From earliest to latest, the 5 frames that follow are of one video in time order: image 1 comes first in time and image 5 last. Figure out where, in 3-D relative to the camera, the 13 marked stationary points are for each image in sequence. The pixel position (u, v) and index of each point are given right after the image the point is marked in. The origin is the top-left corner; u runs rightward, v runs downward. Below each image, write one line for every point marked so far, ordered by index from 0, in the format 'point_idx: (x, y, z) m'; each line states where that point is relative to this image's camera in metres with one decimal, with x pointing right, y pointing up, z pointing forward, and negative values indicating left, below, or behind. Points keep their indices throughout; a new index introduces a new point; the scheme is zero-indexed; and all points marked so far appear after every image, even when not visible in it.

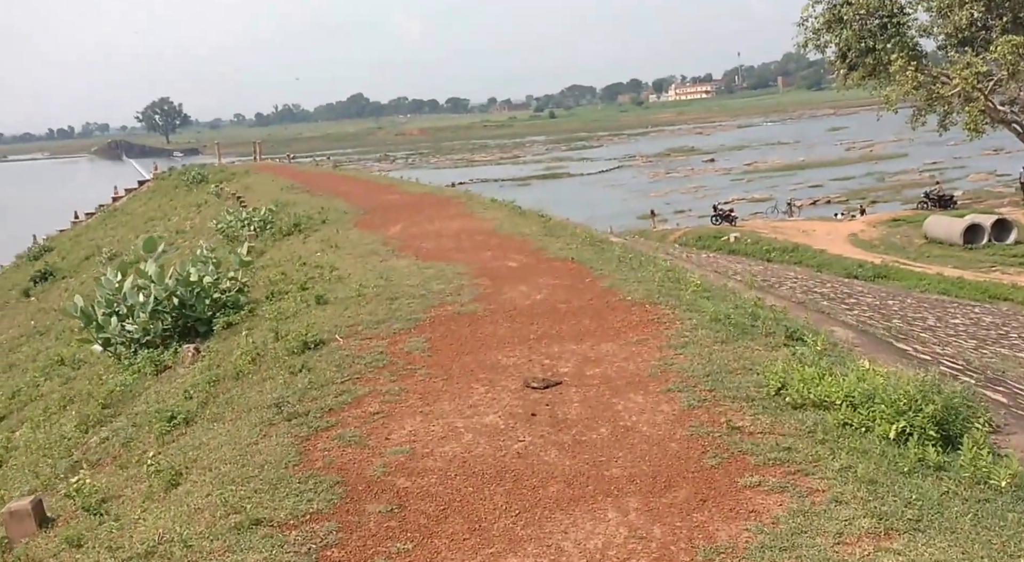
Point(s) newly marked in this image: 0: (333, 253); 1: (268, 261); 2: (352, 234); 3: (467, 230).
0: (-3.1, +0.4, +15.7) m
1: (-4.4, +0.3, +16.8) m
2: (-3.1, +0.9, +18.3) m
3: (-0.9, +1.0, +18.0) m
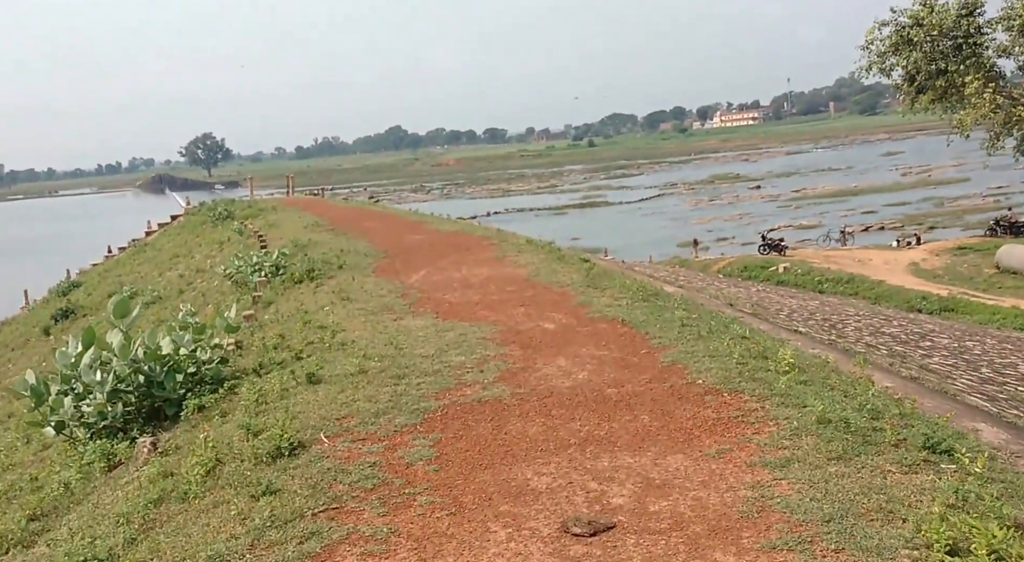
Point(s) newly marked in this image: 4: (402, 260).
0: (-2.5, -0.4, +13.7) m
1: (-3.9, -0.6, +14.9) m
2: (-2.5, 0.0, +16.3) m
3: (-0.3, +0.1, +15.9) m
4: (-2.3, +0.5, +19.8) m
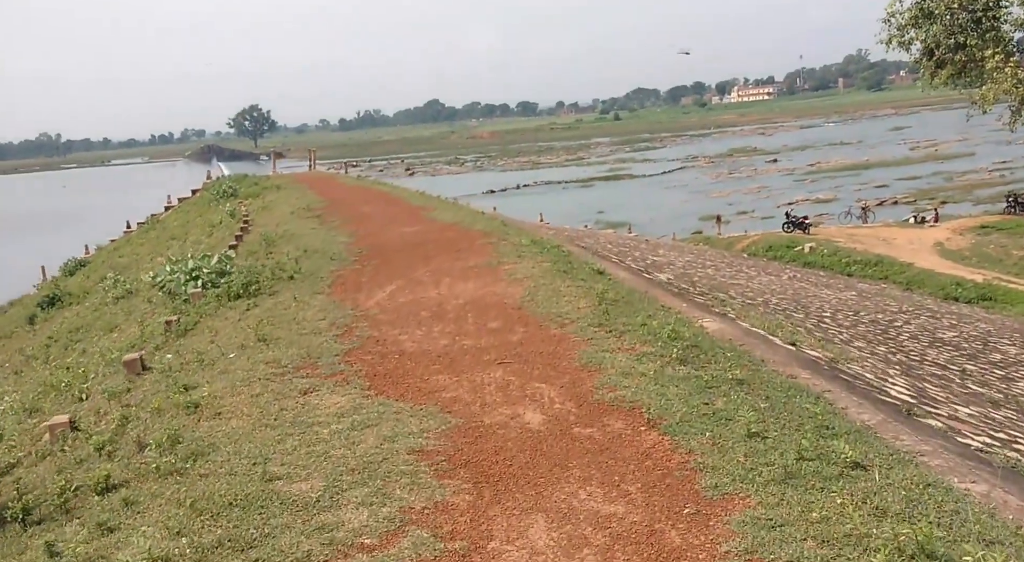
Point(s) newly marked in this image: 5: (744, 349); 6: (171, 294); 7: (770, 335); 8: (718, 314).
0: (-2.7, -0.8, +9.4) m
1: (-4.0, -0.9, +10.6) m
2: (-2.6, -0.4, +12.0) m
3: (-0.4, -0.3, +11.5) m
4: (-2.3, +0.3, +15.5) m
5: (+2.2, -0.7, +8.9) m
6: (-5.6, -0.2, +15.5) m
7: (+2.9, -0.6, +10.4) m
8: (+2.5, -0.4, +11.3) m
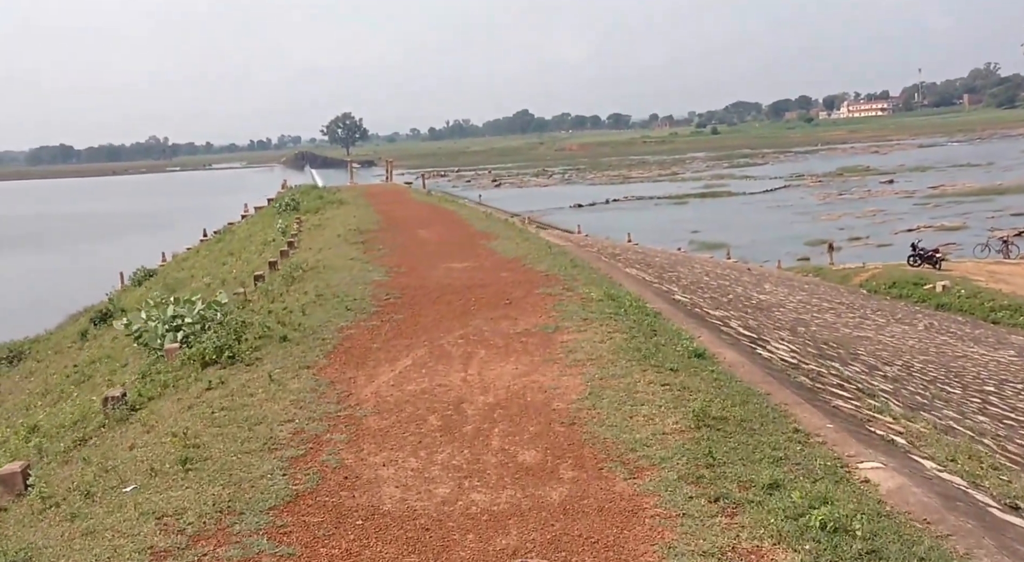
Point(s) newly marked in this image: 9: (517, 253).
0: (-2.5, -1.5, +6.0) m
1: (-3.7, -1.6, +7.3) m
2: (-2.1, -1.1, +8.5) m
3: (+0.1, -1.1, +7.9) m
4: (-1.5, -0.4, +12.0) m
5: (+2.4, -1.5, +5.0) m
6: (-4.8, -0.8, +12.3) m
7: (+3.2, -1.4, +6.5) m
8: (+2.9, -1.3, +7.4) m
9: (+0.1, +0.5, +17.6) m
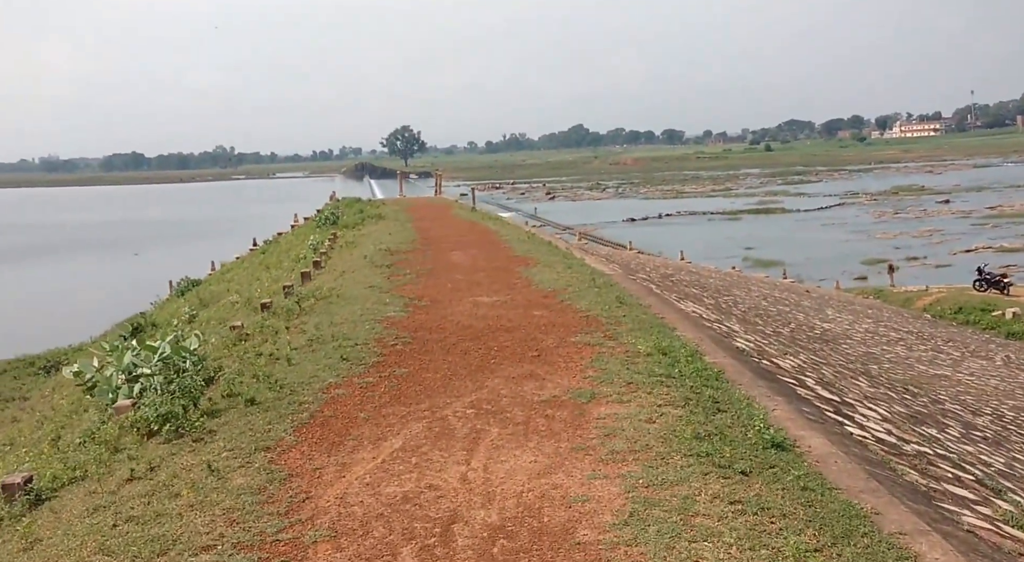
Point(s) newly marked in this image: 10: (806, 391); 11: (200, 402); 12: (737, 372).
0: (-2.5, -1.9, +3.8) m
1: (-3.6, -1.9, +5.2) m
2: (-2.0, -1.5, +6.4) m
3: (+0.1, -1.5, +5.6) m
4: (-1.2, -0.9, +9.8) m
5: (+2.3, -1.9, +2.6) m
6: (-4.5, -1.3, +10.4) m
7: (+3.1, -1.9, +4.1) m
8: (+2.9, -1.8, +5.0) m
9: (+0.7, -0.1, +15.4) m
10: (+3.3, -1.2, +10.4) m
11: (-2.8, -1.1, +8.7) m
12: (+2.3, -1.0, +9.8) m
